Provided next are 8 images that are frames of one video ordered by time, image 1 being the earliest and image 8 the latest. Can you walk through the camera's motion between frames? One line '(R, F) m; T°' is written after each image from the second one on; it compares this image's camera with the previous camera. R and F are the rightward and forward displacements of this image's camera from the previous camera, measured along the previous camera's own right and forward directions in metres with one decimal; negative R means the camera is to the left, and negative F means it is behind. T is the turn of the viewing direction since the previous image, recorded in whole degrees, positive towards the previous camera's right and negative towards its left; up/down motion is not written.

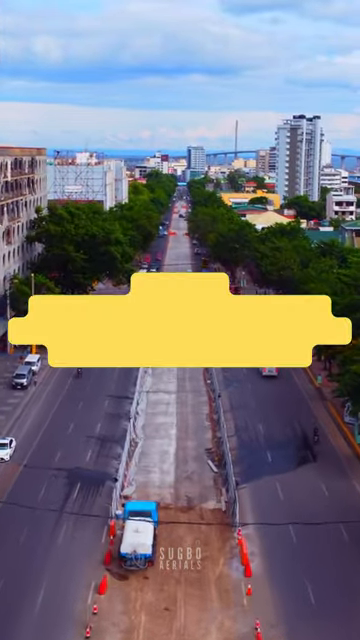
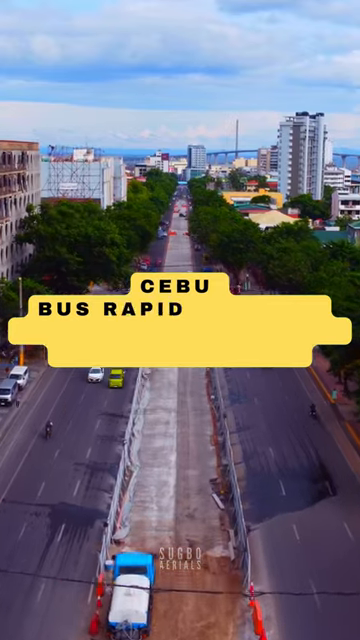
(0.0, +5.5) m; 0°
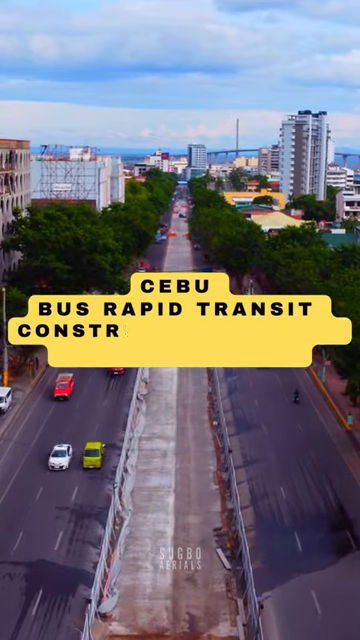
(+0.1, +5.4) m; 0°
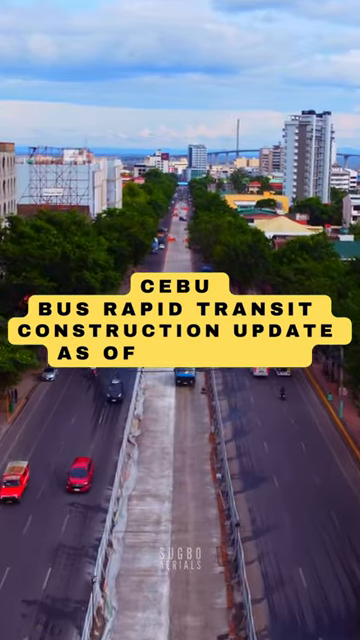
(+0.1, +7.1) m; 0°
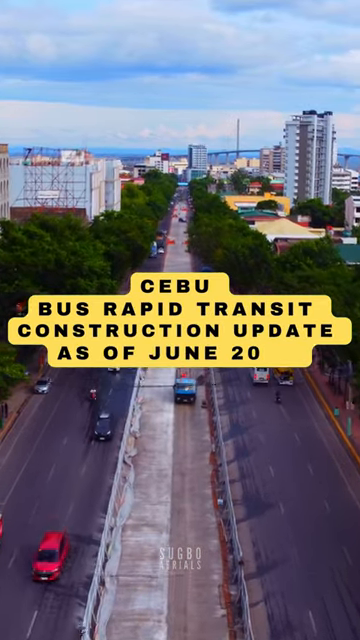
(+0.1, +2.7) m; 0°
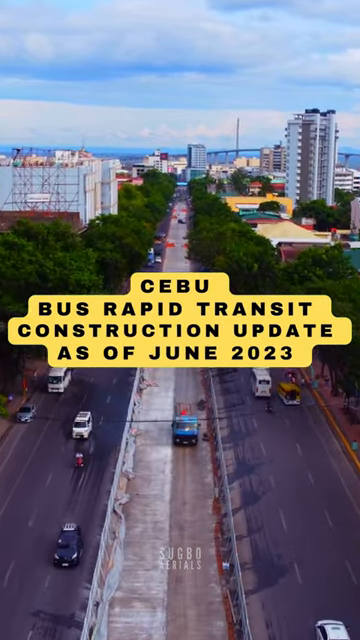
(+0.1, +5.9) m; 0°
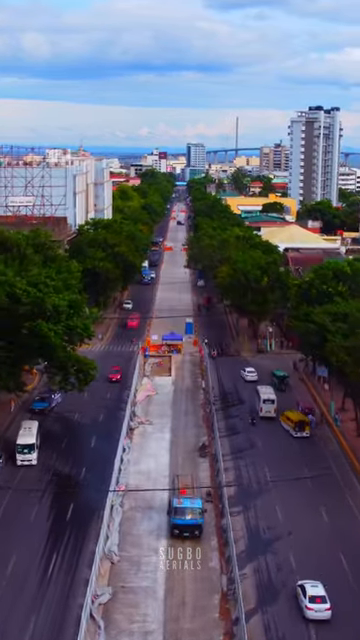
(+0.1, +8.8) m; 0°
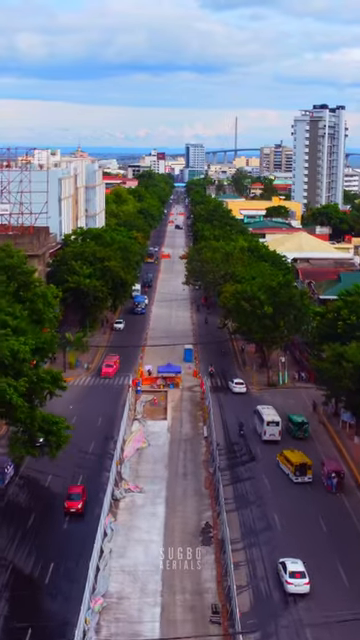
(+0.1, +10.0) m; 0°
